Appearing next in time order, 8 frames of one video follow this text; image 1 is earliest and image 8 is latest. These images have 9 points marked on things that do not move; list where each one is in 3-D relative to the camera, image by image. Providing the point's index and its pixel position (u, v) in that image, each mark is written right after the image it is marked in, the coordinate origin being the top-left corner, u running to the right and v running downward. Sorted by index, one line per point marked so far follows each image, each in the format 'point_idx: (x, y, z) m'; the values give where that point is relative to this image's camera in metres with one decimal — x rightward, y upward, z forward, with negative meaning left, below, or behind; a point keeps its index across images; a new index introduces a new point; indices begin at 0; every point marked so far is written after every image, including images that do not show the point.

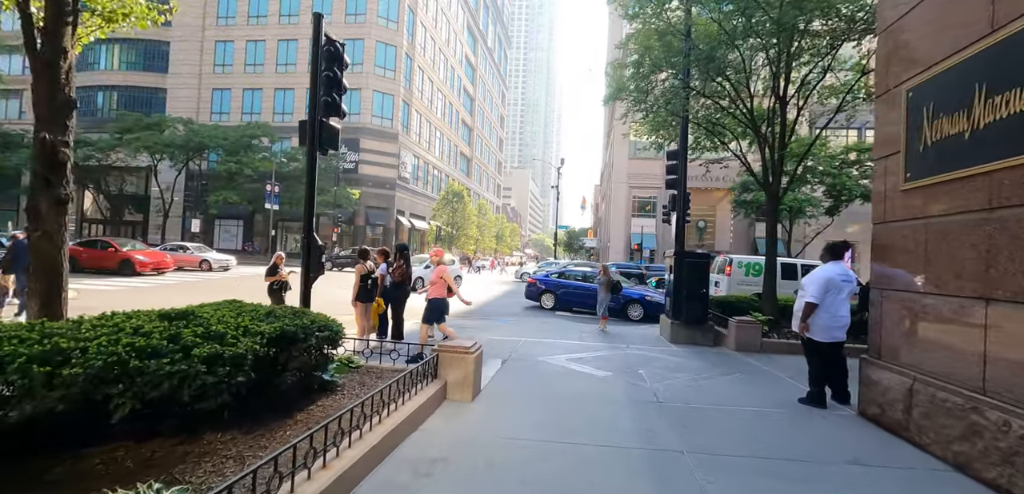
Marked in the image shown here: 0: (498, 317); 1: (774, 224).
0: (-0.2, -2.0, +13.5) m
1: (+5.7, +0.4, +10.5) m
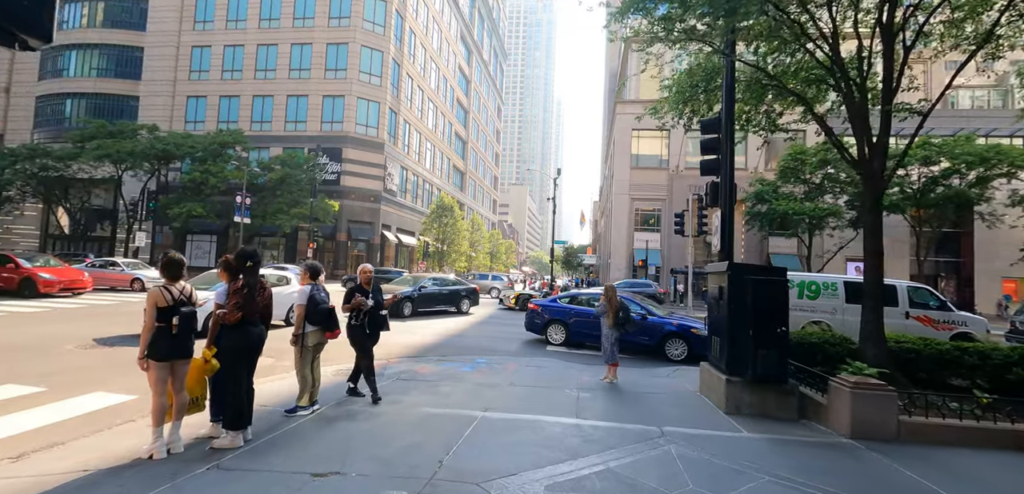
0: (-0.8, -2.3, +9.7) m
1: (+5.2, +0.2, +6.8) m
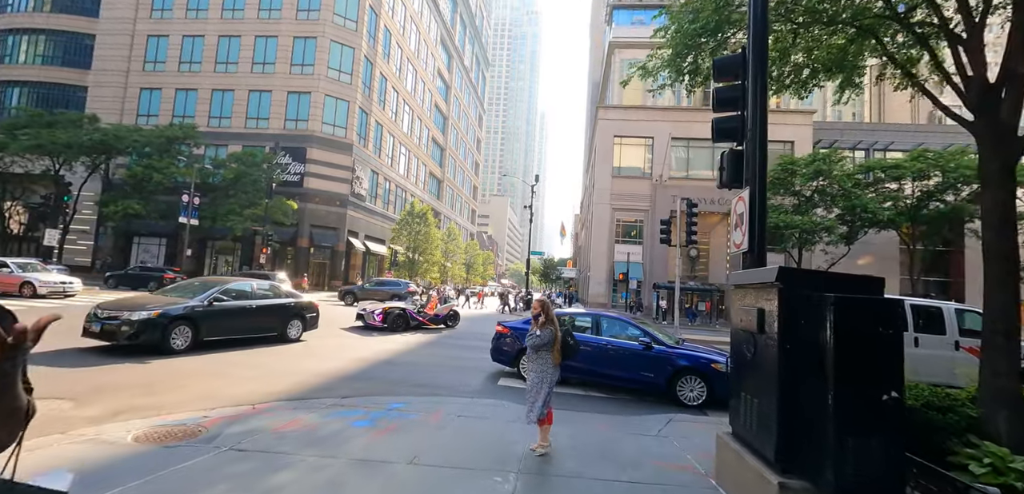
0: (-1.8, -2.2, +6.8) m
1: (+4.3, +0.2, +4.2) m
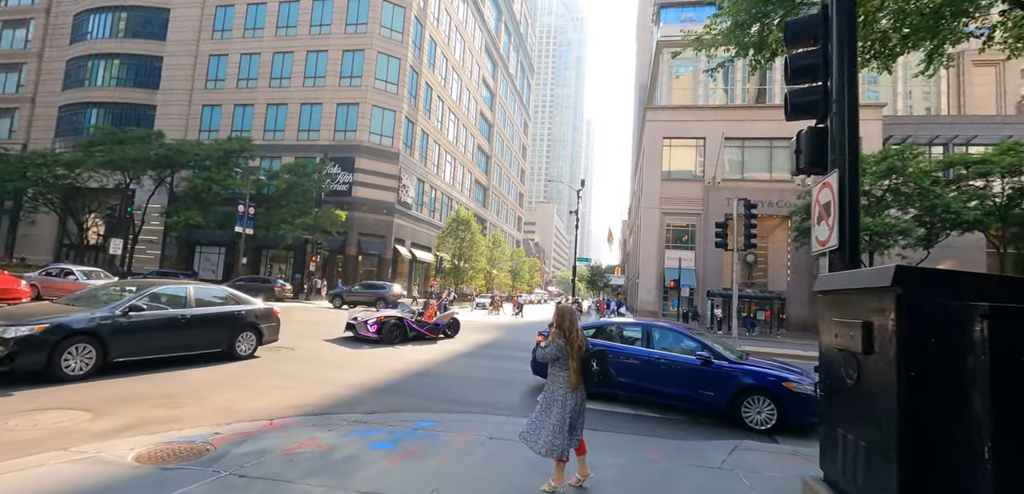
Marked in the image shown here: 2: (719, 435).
0: (-1.3, -2.3, +6.2) m
1: (+4.5, +0.3, +3.1) m
2: (+3.0, -2.7, +7.0) m
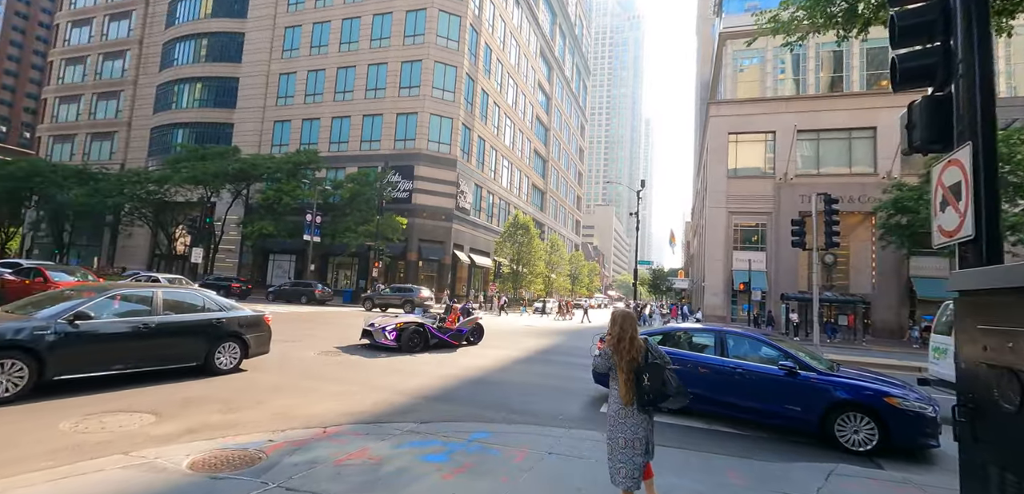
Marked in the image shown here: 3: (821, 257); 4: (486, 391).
0: (-0.6, -2.3, +5.9) m
1: (+4.8, +0.4, +2.2) m
2: (+3.8, -2.7, +6.1) m
3: (+12.0, -0.4, +18.6) m
4: (-0.5, -2.6, +8.7) m
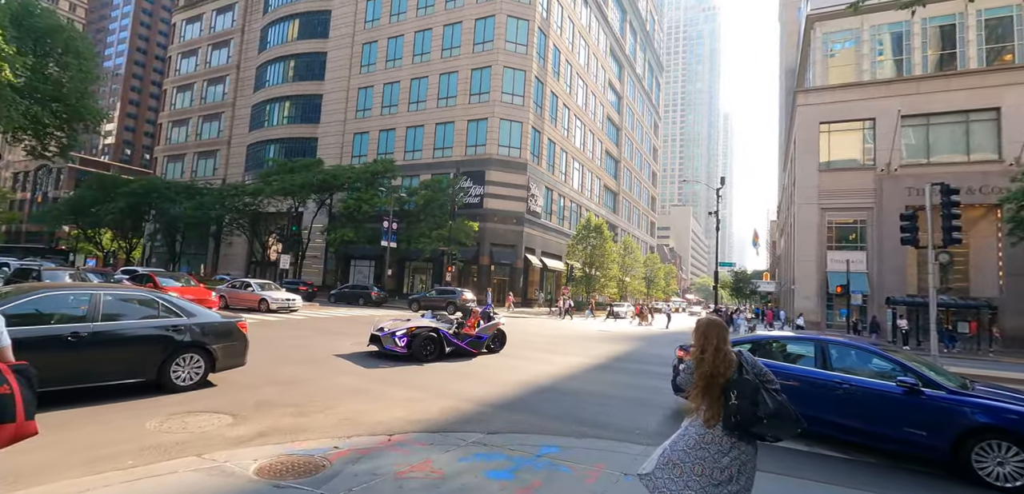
0: (+0.2, -2.3, +5.5) m
1: (+5.0, +0.5, +1.1) m
2: (+4.6, -2.6, +5.1) m
3: (+14.5, -0.3, +16.3) m
4: (+0.7, -2.6, +8.3) m
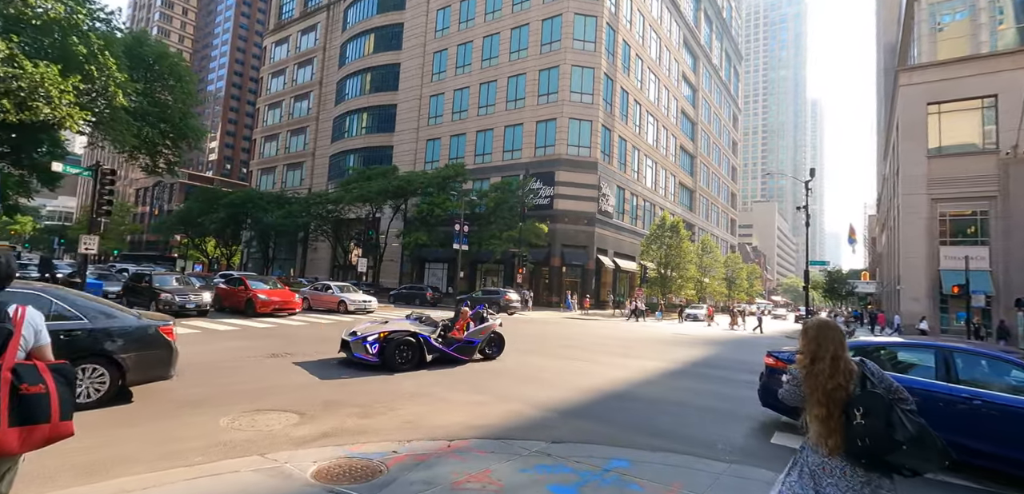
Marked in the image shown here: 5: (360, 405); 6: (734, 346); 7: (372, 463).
0: (+0.9, -2.3, +5.1) m
1: (+4.9, +0.6, 0.0) m
2: (+5.2, -2.5, +4.0) m
3: (+16.6, 0.0, +13.6) m
4: (+1.9, -2.6, +7.8) m
5: (-2.0, -2.1, +6.4) m
6: (+8.9, -4.0, +19.4) m
7: (-1.3, -2.0, +4.5) m
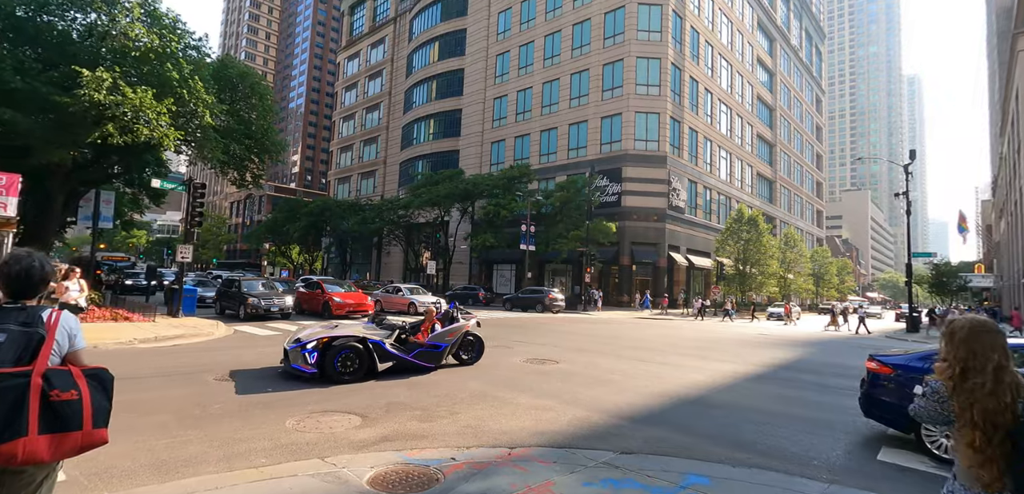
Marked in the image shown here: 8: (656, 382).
0: (+1.6, -2.2, +4.6) m
1: (+4.7, +0.8, -1.0) m
2: (+5.6, -2.3, +3.0) m
3: (+18.3, +0.5, +10.8) m
4: (+2.9, -2.5, +7.1) m
5: (-1.2, -2.1, +6.3) m
6: (+11.5, -3.7, +17.7) m
7: (-0.8, -2.0, +4.3) m
8: (+2.9, -2.6, +9.4) m
